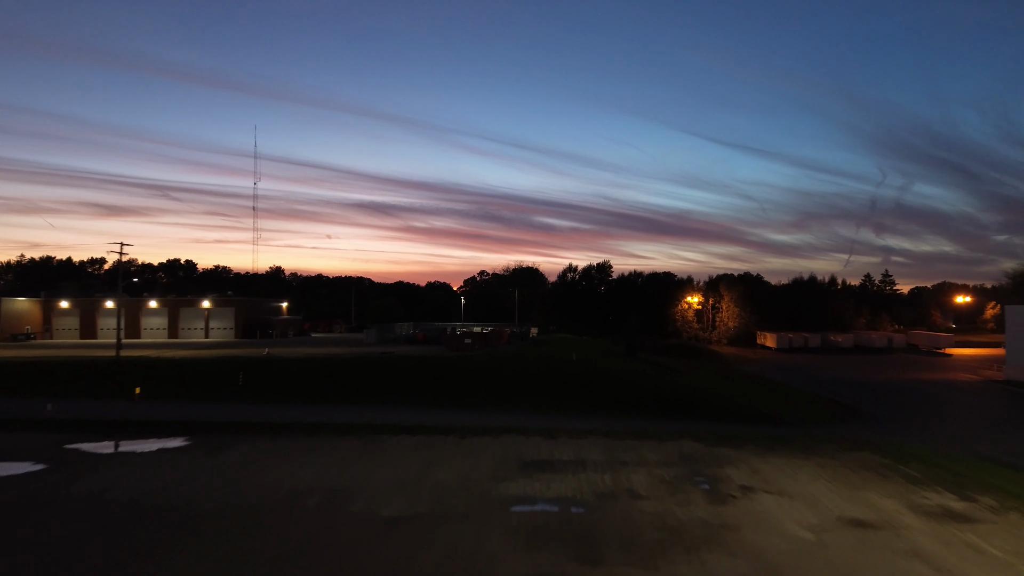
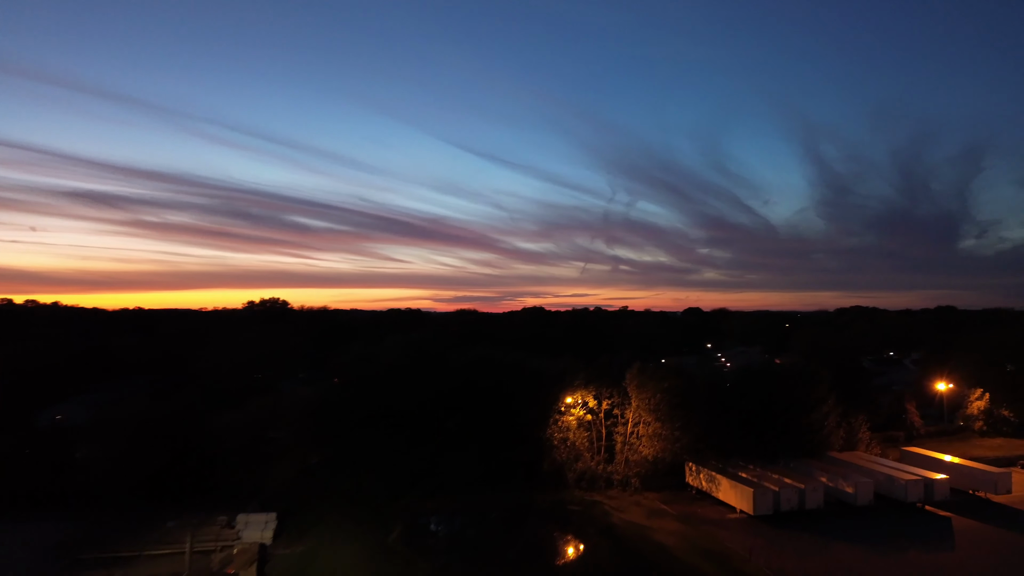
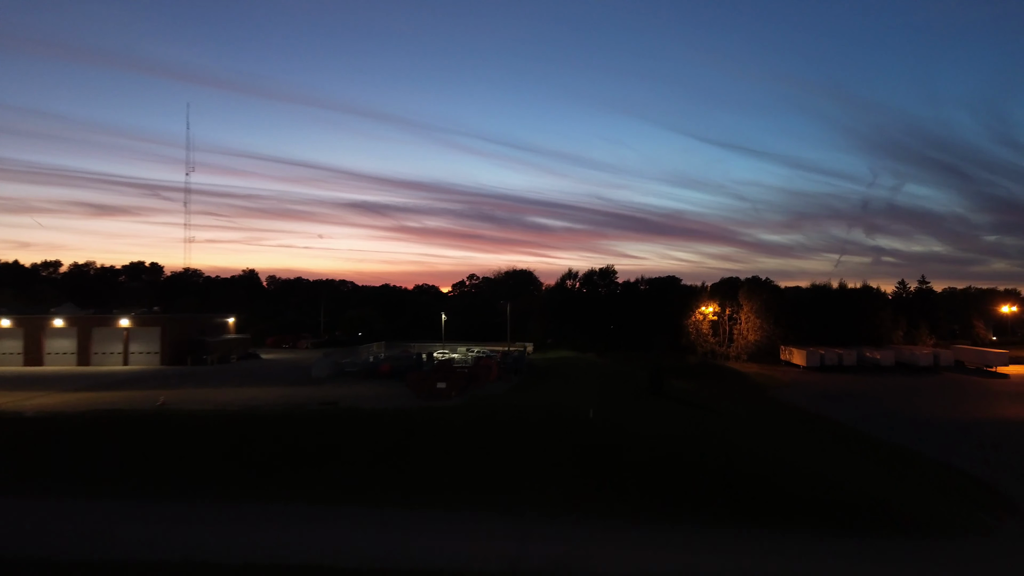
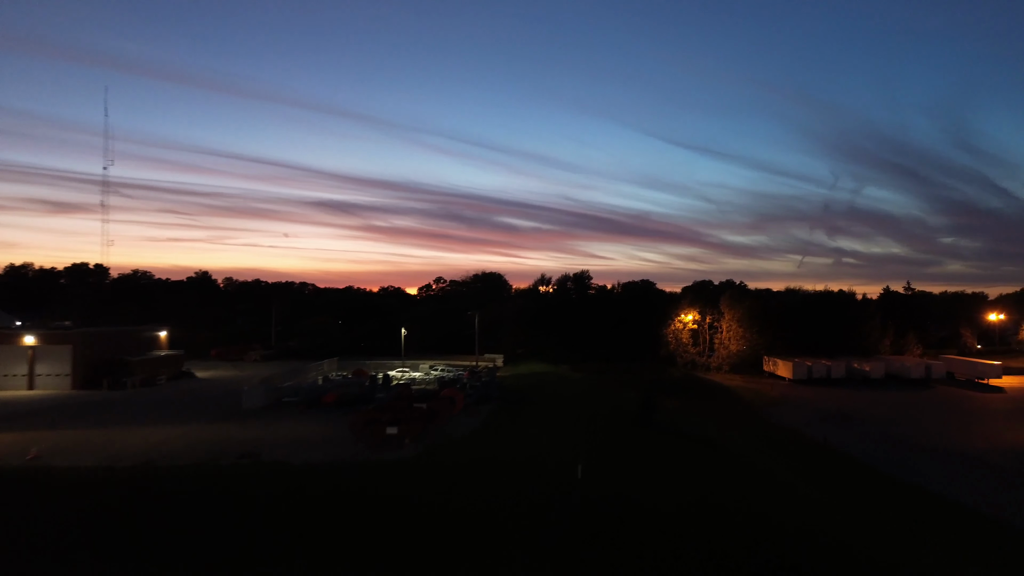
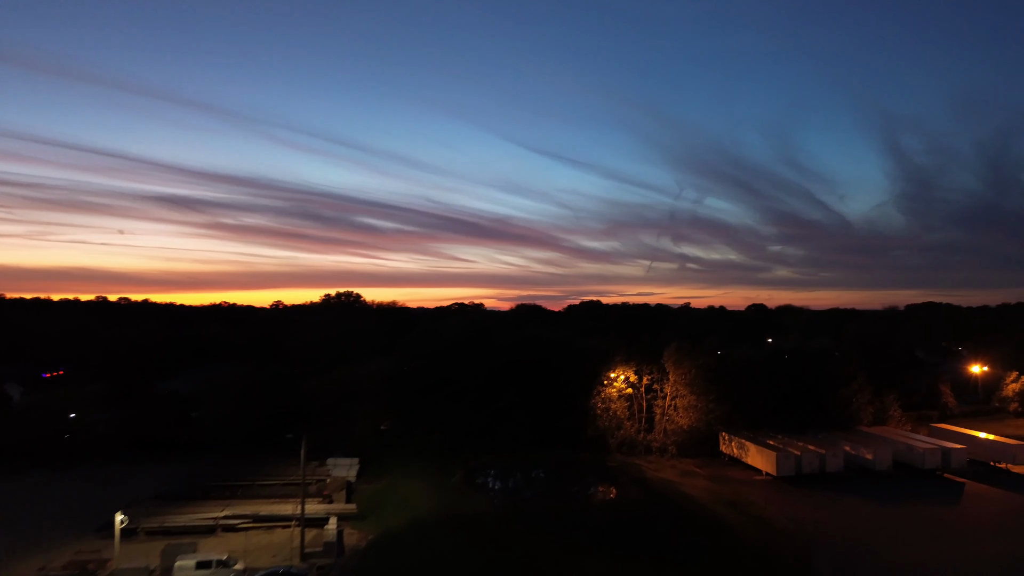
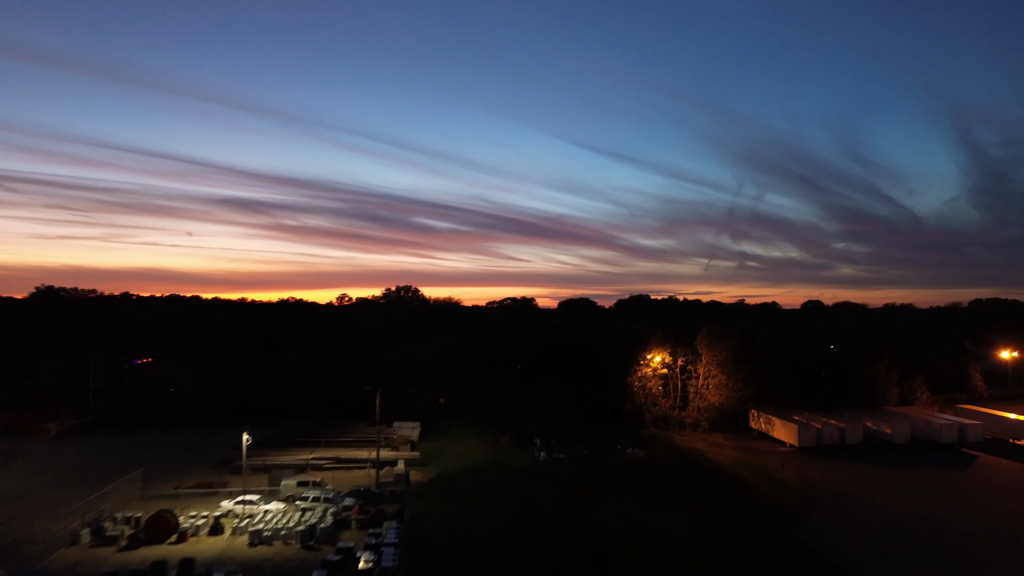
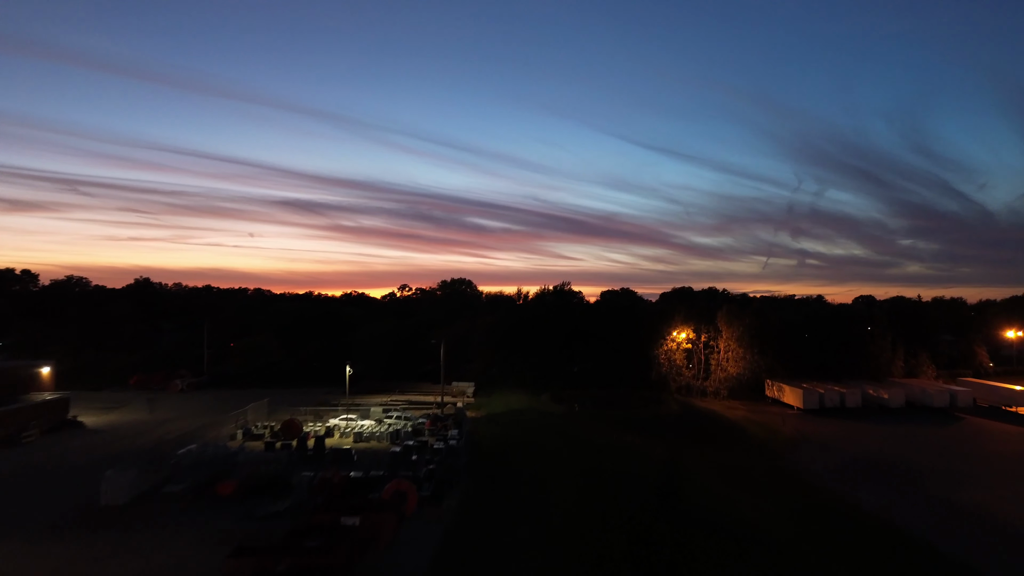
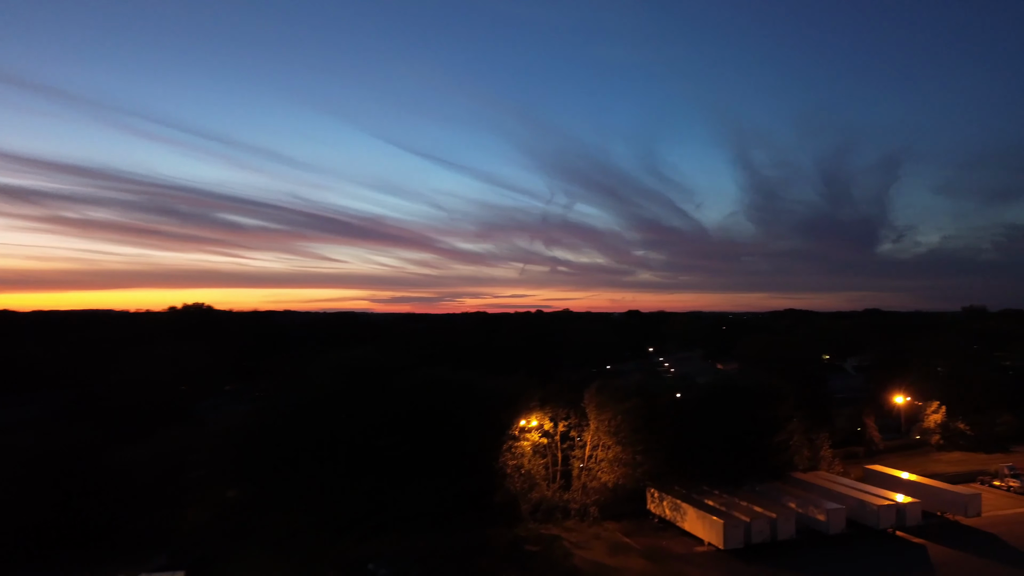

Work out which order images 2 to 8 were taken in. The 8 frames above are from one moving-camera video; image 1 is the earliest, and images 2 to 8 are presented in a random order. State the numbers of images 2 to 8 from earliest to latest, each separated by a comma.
3, 4, 7, 6, 5, 2, 8
